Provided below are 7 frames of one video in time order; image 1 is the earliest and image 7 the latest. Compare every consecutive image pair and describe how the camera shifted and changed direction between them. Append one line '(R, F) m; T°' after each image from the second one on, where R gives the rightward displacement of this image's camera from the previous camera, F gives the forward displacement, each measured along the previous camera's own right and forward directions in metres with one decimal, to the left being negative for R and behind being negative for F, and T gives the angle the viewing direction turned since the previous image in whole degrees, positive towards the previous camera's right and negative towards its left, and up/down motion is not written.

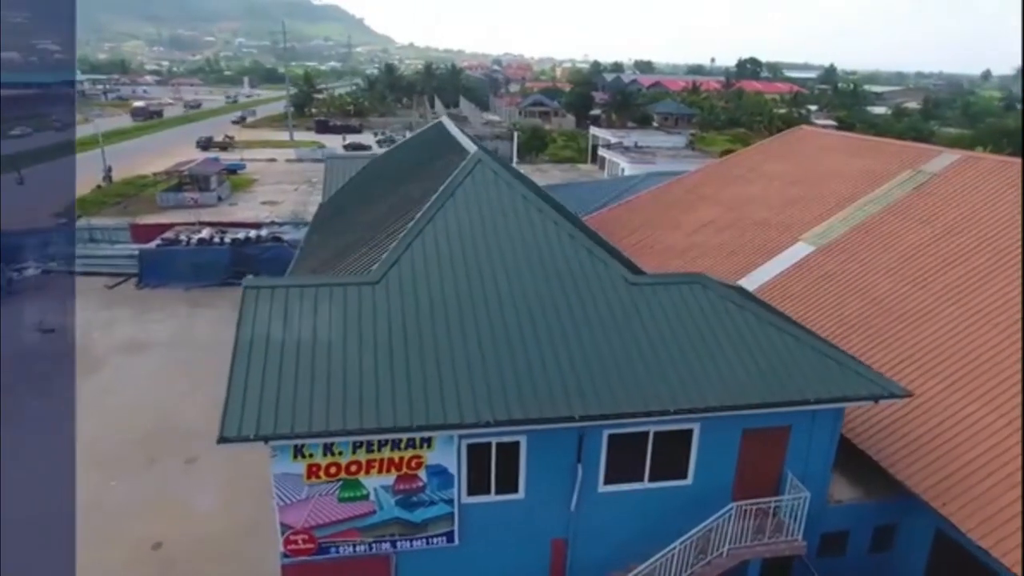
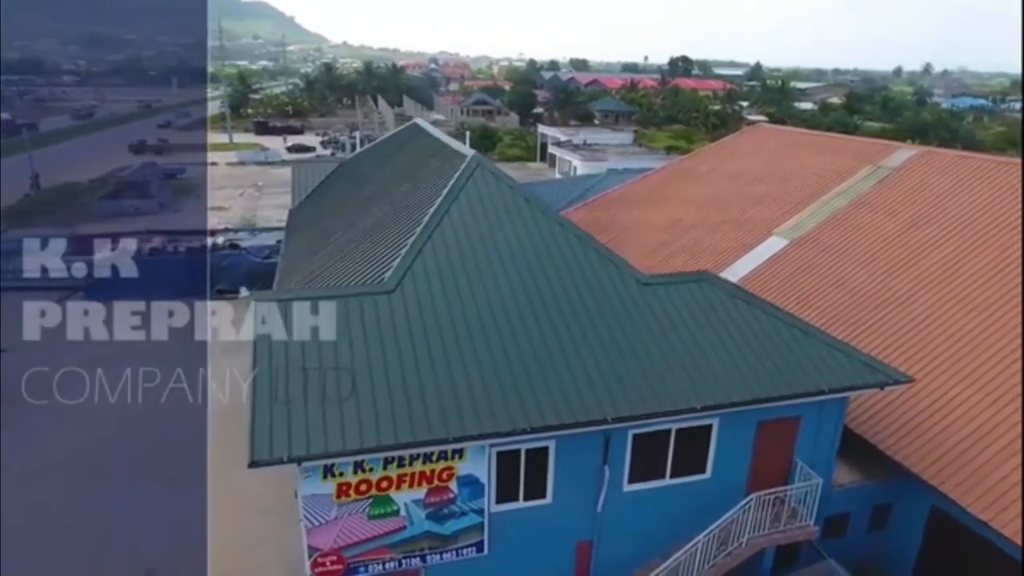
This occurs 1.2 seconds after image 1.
(-1.2, +0.1) m; +5°
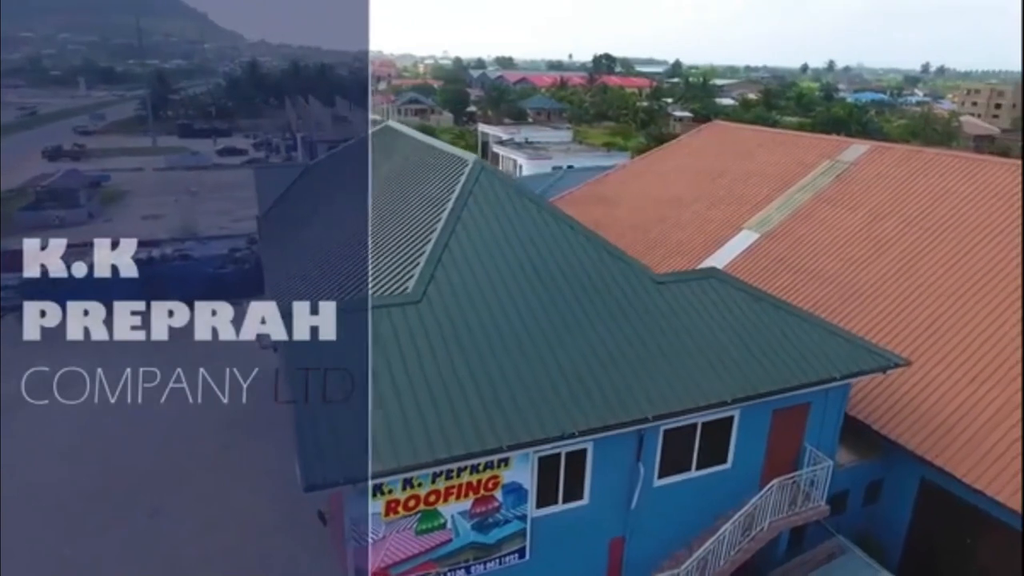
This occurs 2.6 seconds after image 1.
(-1.4, +0.1) m; +6°
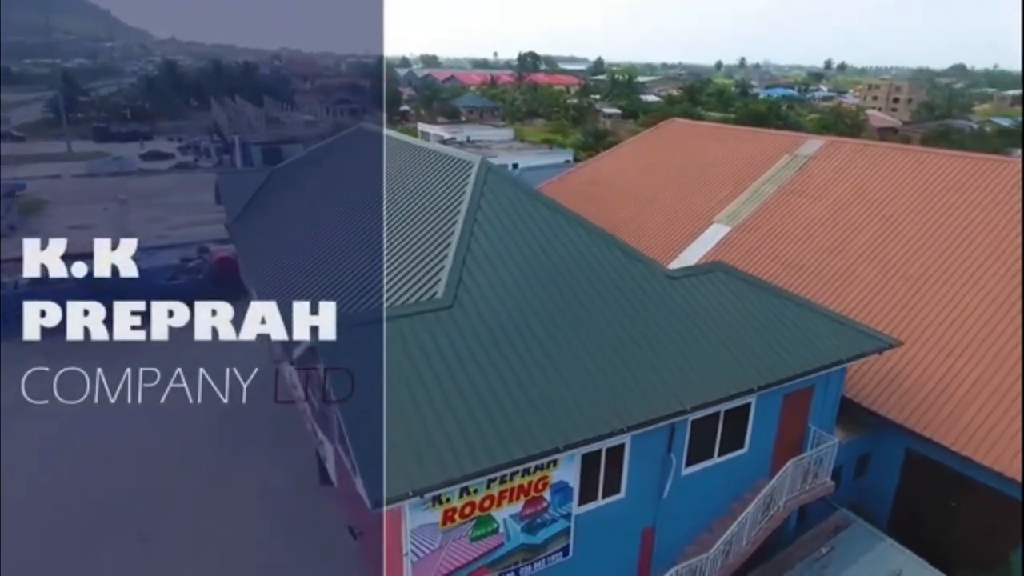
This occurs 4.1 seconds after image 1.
(-1.5, +0.1) m; +7°
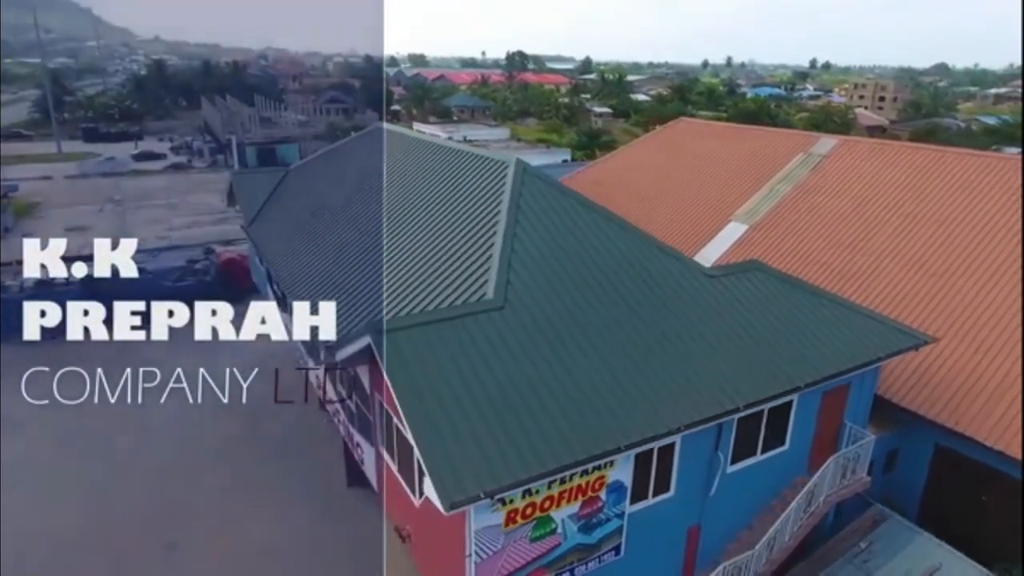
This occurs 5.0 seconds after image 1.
(-0.9, +0.1) m; +2°
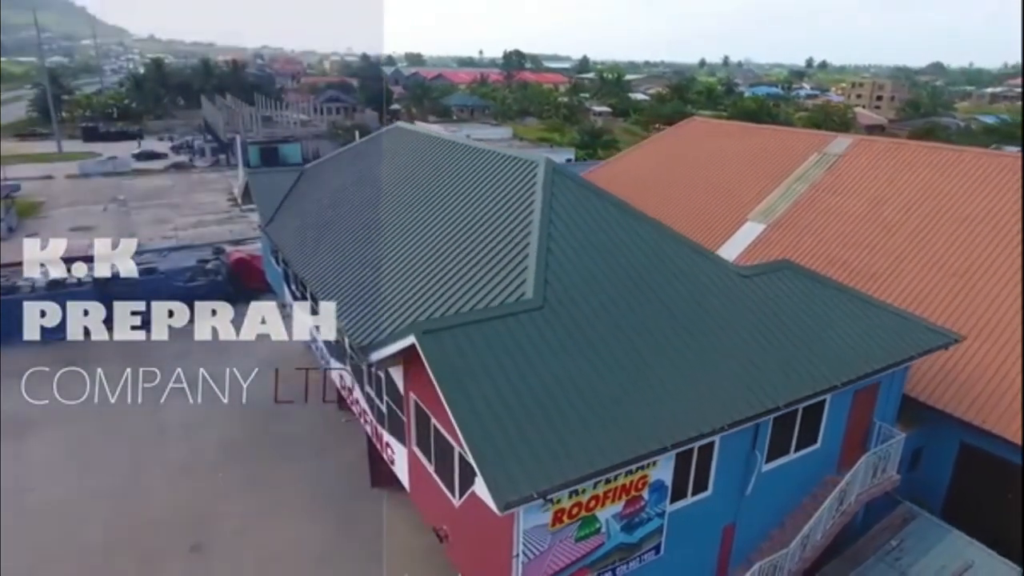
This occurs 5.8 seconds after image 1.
(-0.6, +0.1) m; +1°
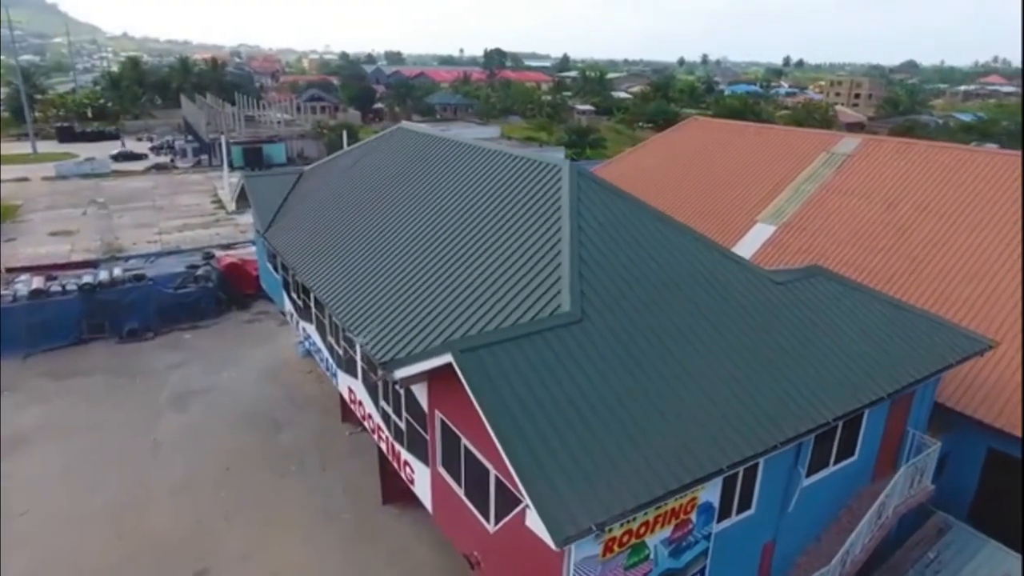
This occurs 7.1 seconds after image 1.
(-0.8, +0.3) m; +2°
